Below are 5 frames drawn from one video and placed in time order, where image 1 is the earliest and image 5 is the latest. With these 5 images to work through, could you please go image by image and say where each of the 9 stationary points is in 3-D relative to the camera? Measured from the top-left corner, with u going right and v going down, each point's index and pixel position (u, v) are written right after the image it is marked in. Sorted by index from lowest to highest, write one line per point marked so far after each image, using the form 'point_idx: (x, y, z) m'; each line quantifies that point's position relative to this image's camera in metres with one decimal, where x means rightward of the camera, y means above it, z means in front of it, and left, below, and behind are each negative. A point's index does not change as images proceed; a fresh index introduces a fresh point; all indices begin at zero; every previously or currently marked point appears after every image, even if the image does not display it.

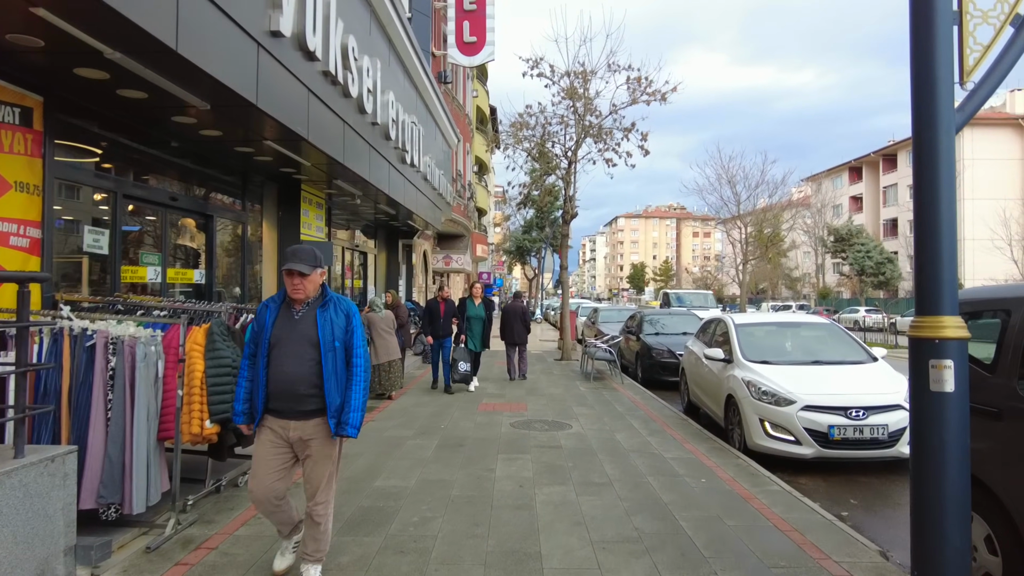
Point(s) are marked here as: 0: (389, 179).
0: (-2.1, +1.9, +11.0) m
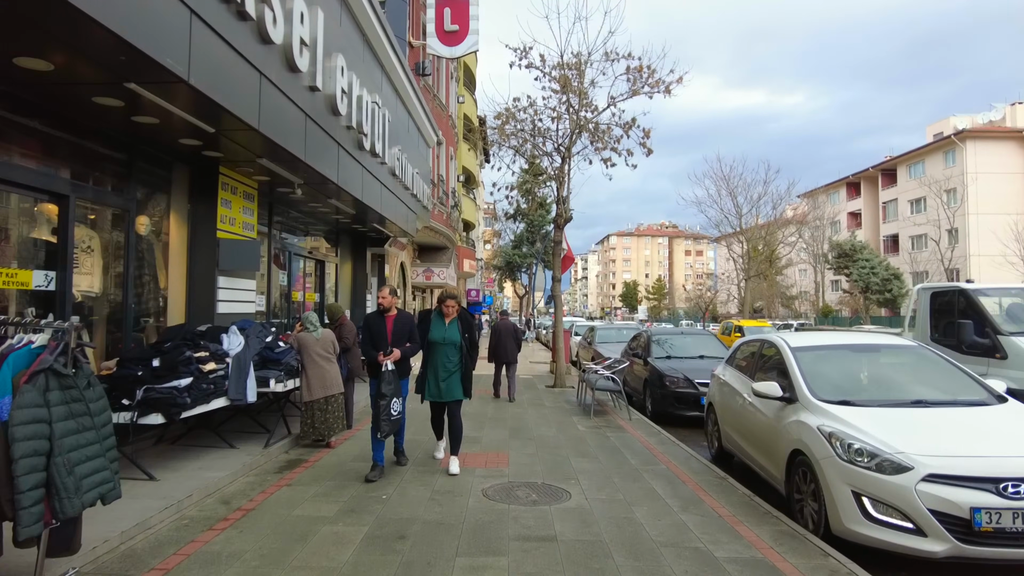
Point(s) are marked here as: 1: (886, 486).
0: (-2.4, +1.7, +8.9) m
1: (+2.3, -1.2, +4.0) m
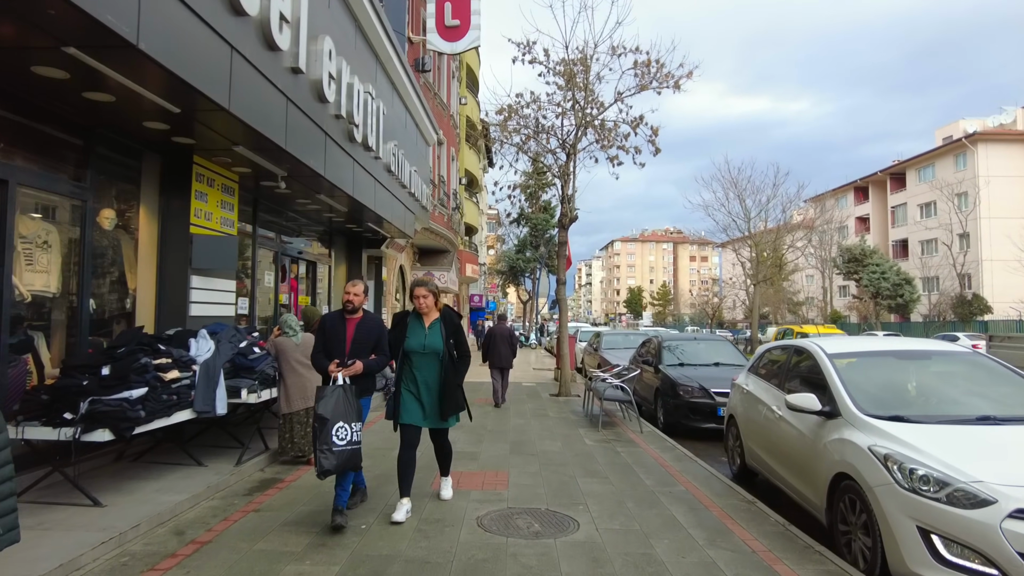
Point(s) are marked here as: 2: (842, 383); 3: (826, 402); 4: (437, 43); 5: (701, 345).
0: (-2.4, +1.7, +8.2) m
1: (+2.3, -1.2, +3.3) m
2: (+2.5, -0.7, +4.9) m
3: (+2.4, -0.9, +4.9) m
4: (-1.9, +6.3, +16.6) m
5: (+3.2, -0.9, +10.8) m
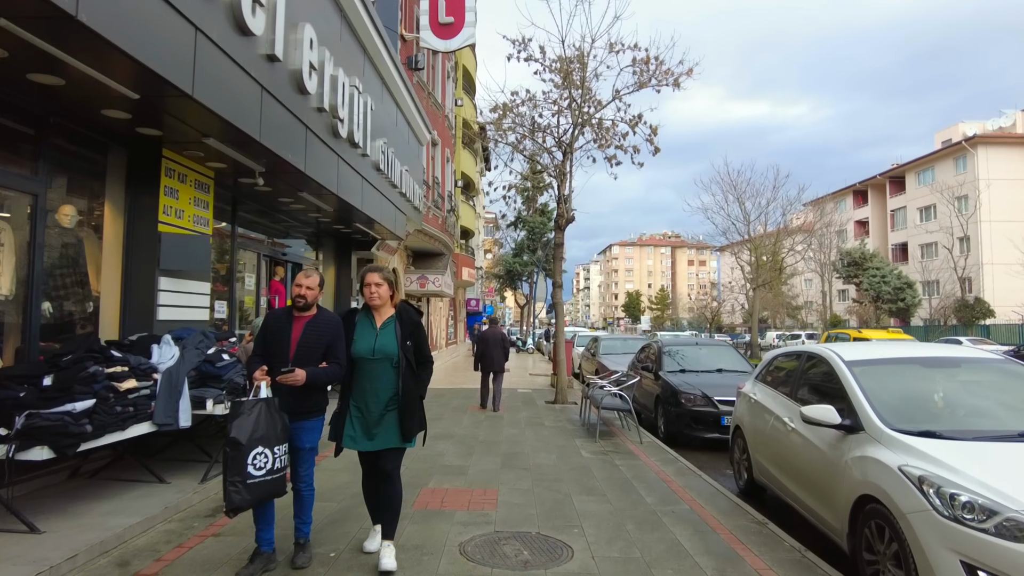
0: (-2.5, +1.6, +7.8) m
1: (+2.2, -1.2, +2.9) m
2: (+2.4, -0.7, +4.4) m
3: (+2.3, -0.9, +4.4) m
4: (-2.0, +6.2, +16.2) m
5: (+3.1, -1.0, +10.3) m
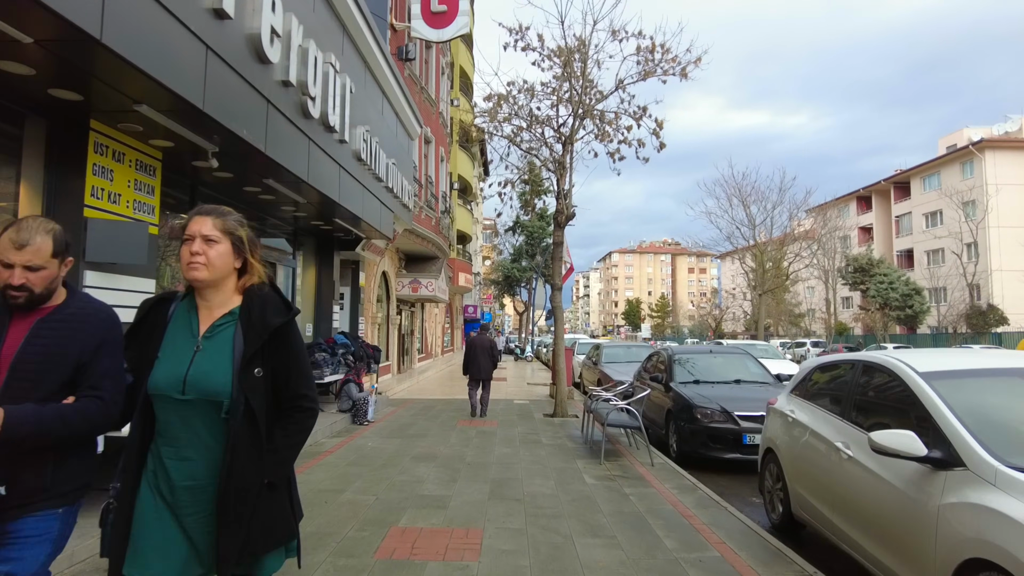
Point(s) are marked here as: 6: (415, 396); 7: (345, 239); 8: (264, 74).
0: (-2.5, +1.6, +6.8) m
1: (+2.2, -1.1, +1.9) m
2: (+2.3, -0.7, +3.4) m
3: (+2.2, -0.8, +3.4) m
4: (-2.1, +6.1, +15.3) m
5: (+3.0, -1.0, +9.3) m
6: (-2.3, -2.6, +15.5) m
7: (-3.2, +0.9, +12.4) m
8: (-2.5, +2.2, +6.6) m
